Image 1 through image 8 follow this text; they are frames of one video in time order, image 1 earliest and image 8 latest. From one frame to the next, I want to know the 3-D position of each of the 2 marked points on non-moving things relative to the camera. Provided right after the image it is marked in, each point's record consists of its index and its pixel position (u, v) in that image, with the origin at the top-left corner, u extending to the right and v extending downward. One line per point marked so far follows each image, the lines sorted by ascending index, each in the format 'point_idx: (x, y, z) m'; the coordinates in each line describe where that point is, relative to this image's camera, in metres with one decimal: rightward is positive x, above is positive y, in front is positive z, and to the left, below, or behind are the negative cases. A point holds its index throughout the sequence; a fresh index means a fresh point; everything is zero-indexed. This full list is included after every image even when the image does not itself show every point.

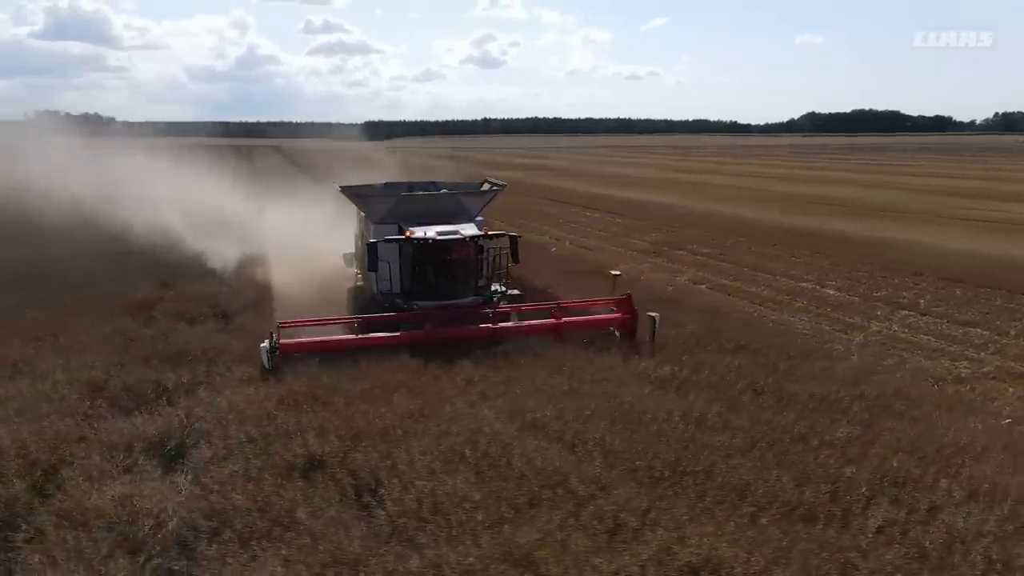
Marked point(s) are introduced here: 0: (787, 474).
0: (+2.6, -1.7, +6.9) m
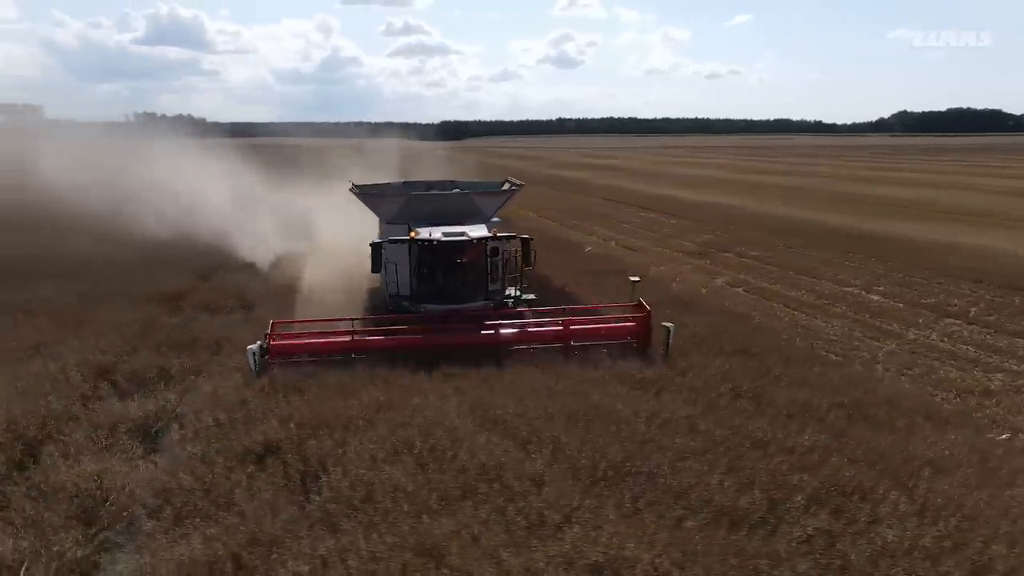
0: (+2.0, -1.8, +6.7) m
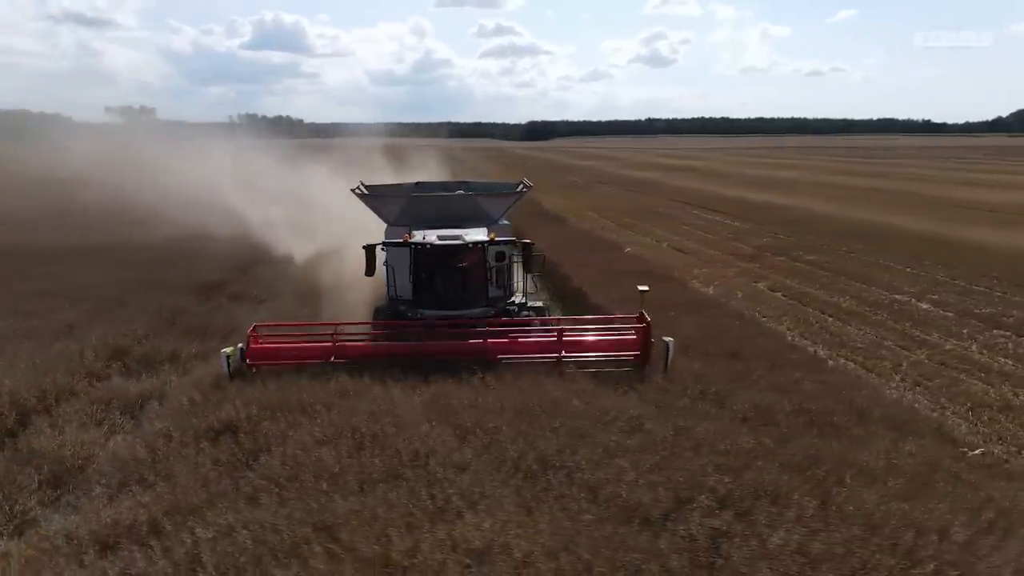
0: (+1.3, -1.8, +6.8) m
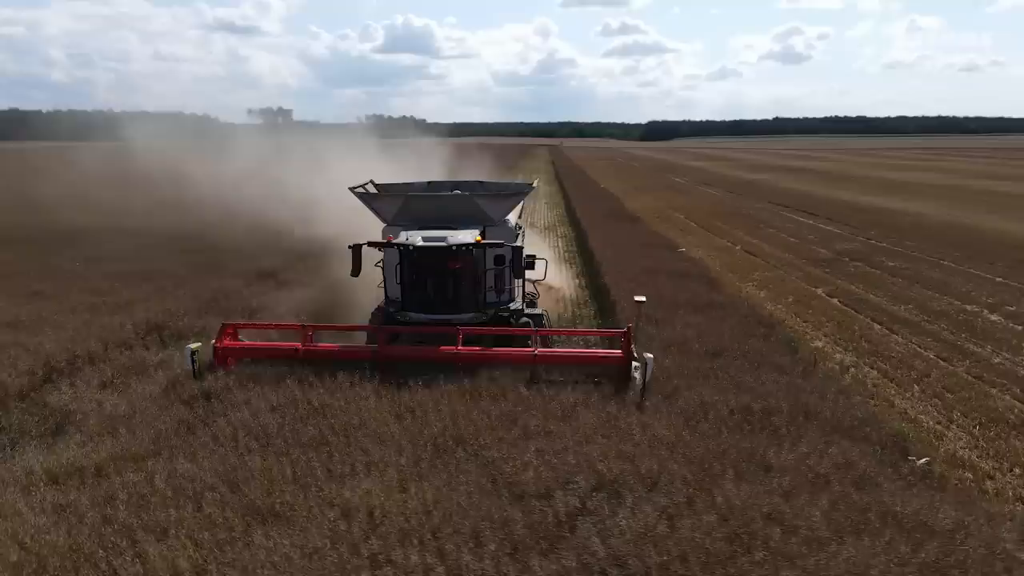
0: (+0.3, -1.7, +7.1) m
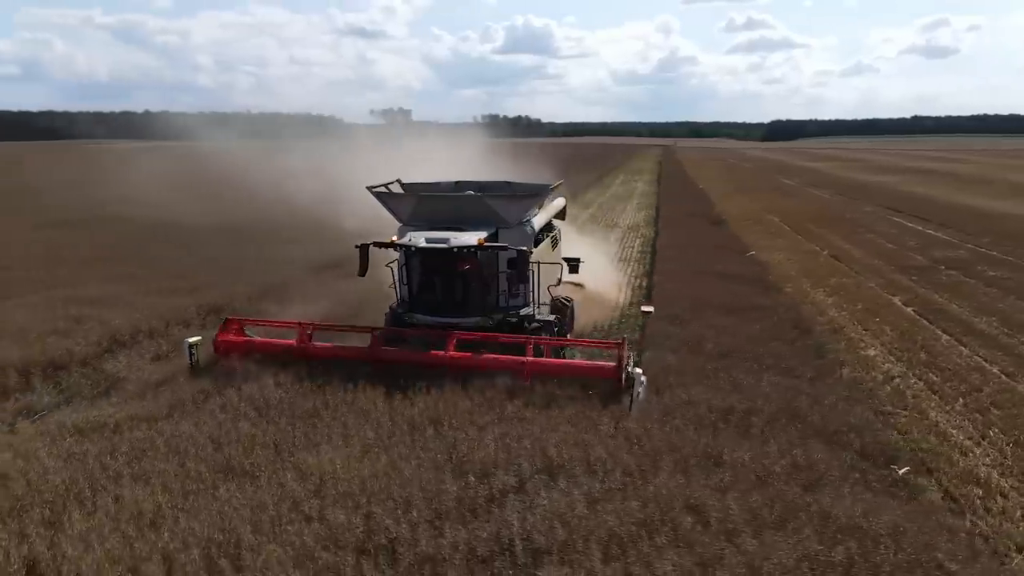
0: (-0.1, -1.6, +7.6) m
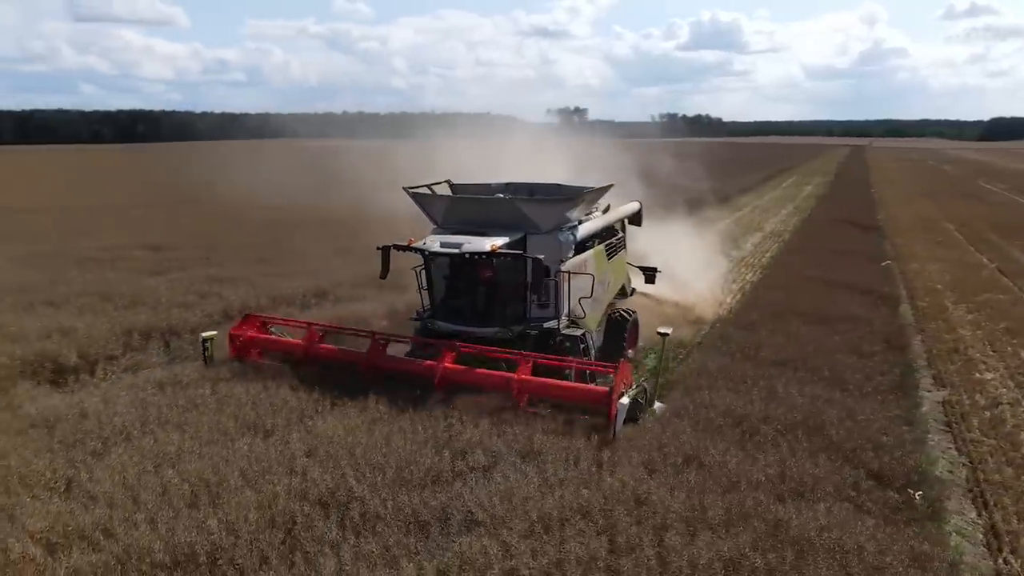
0: (-0.1, -1.5, +8.0) m
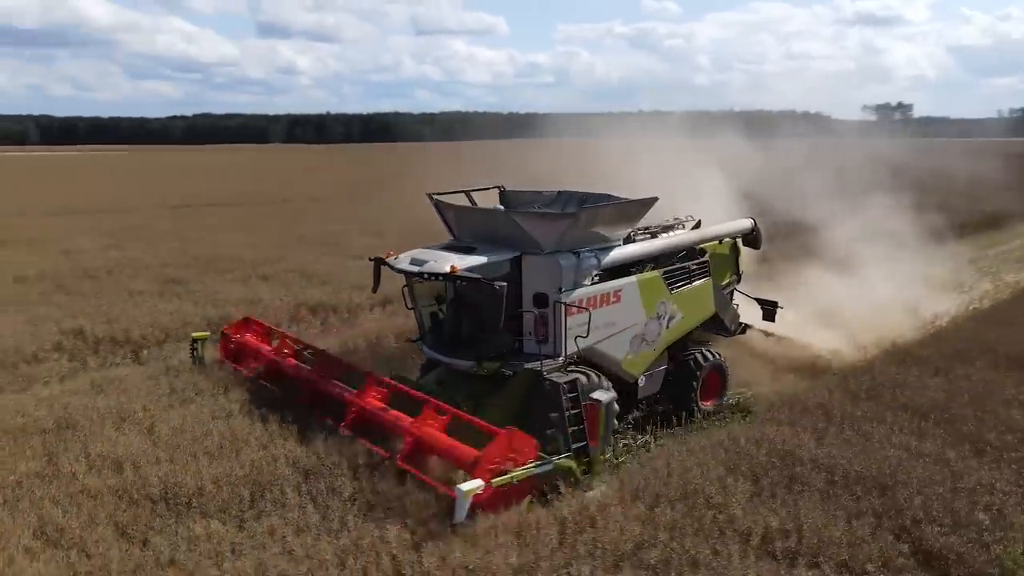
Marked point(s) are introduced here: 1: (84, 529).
0: (+0.1, -1.5, +8.0) m
1: (-3.4, -1.9, +5.8) m
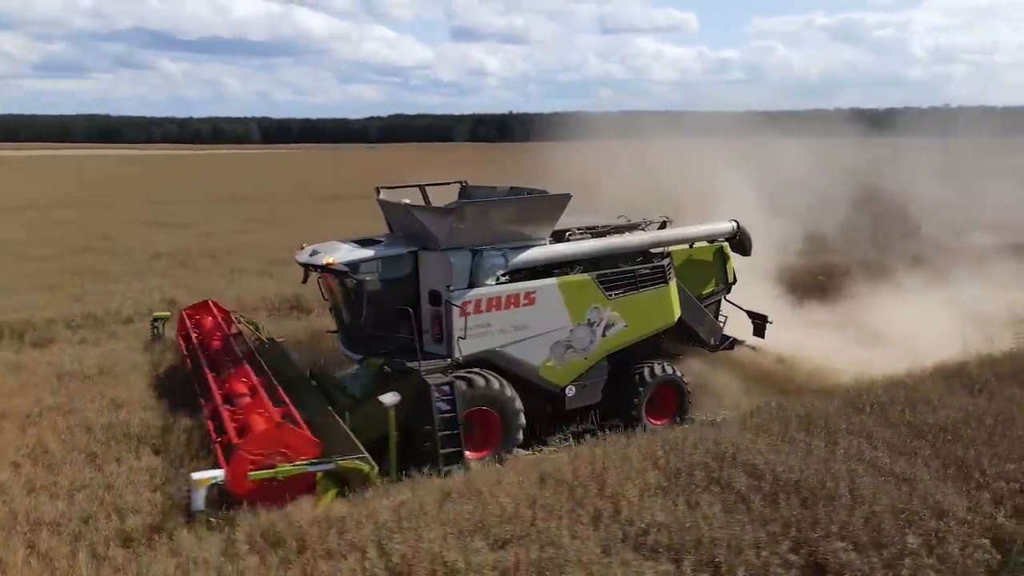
0: (-0.4, -1.4, +8.4) m
1: (-4.3, -1.6, +7.1) m
